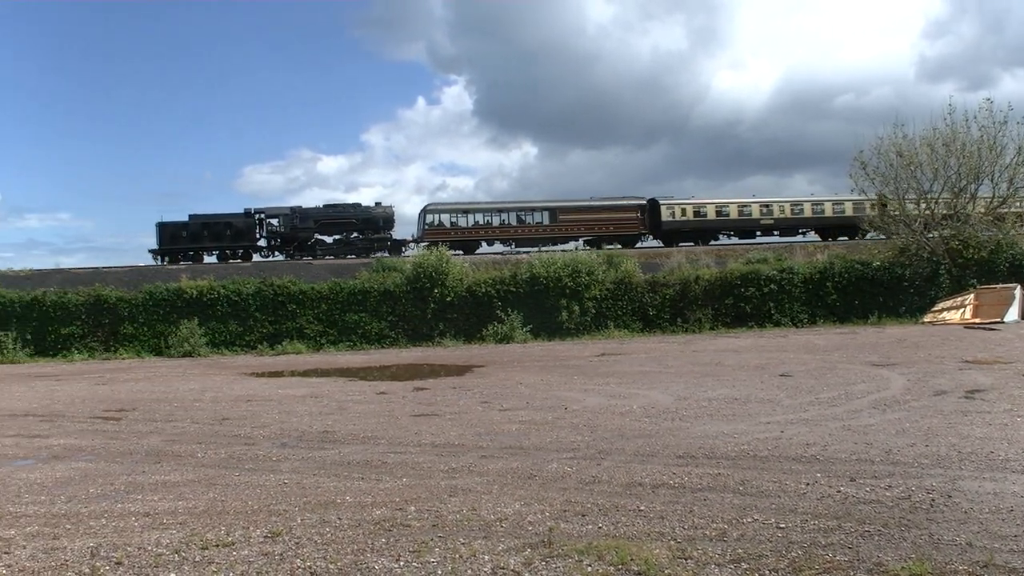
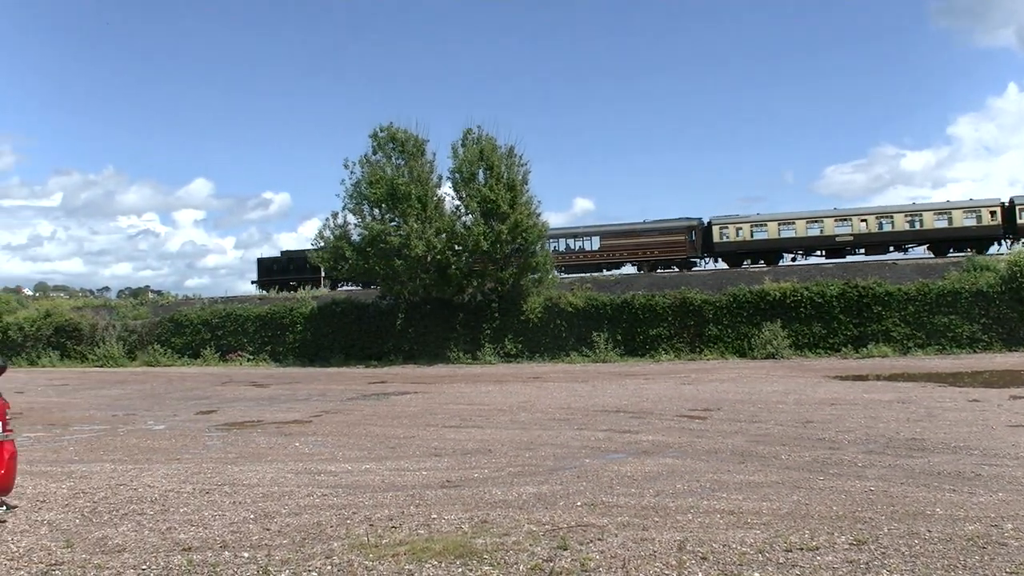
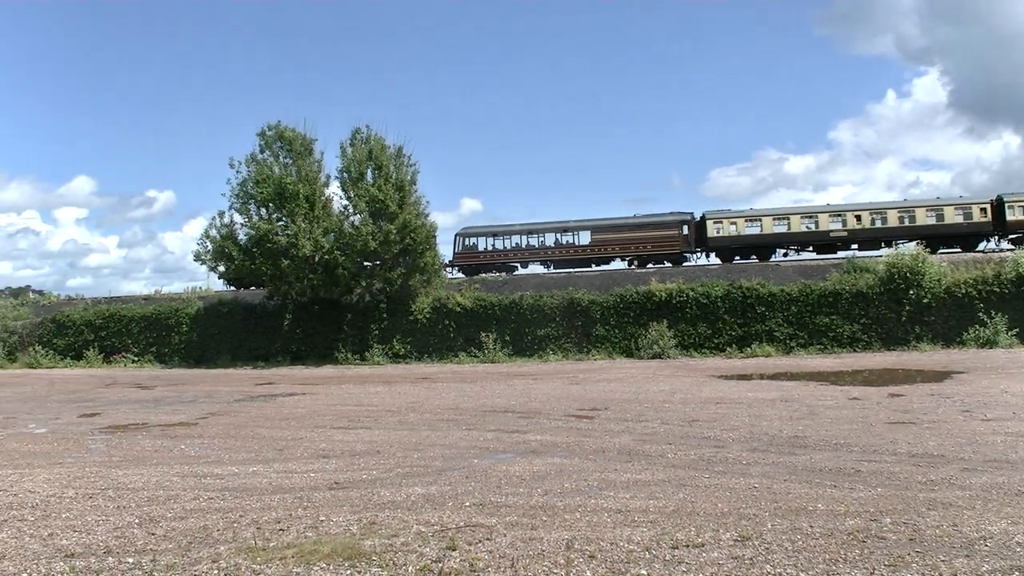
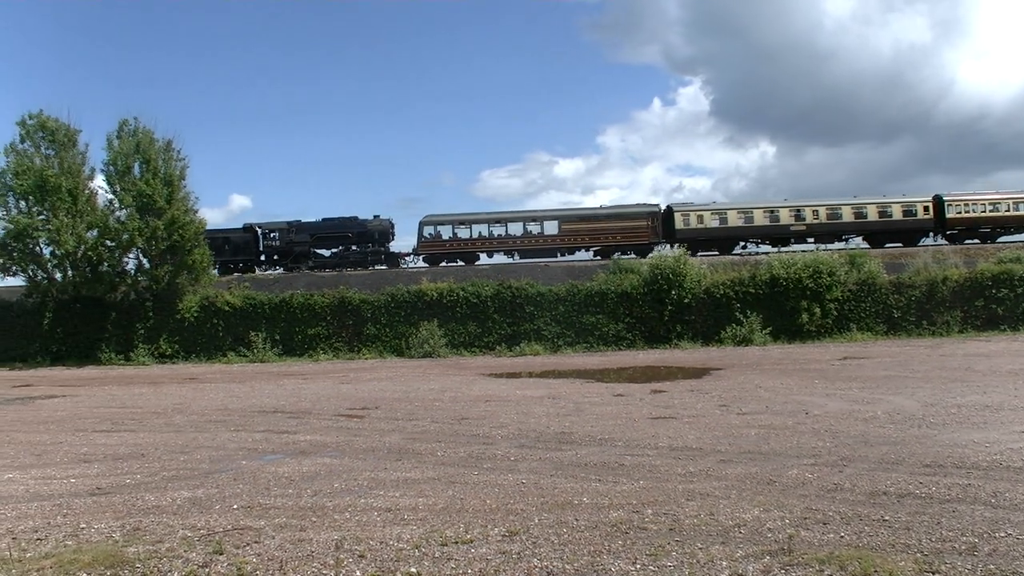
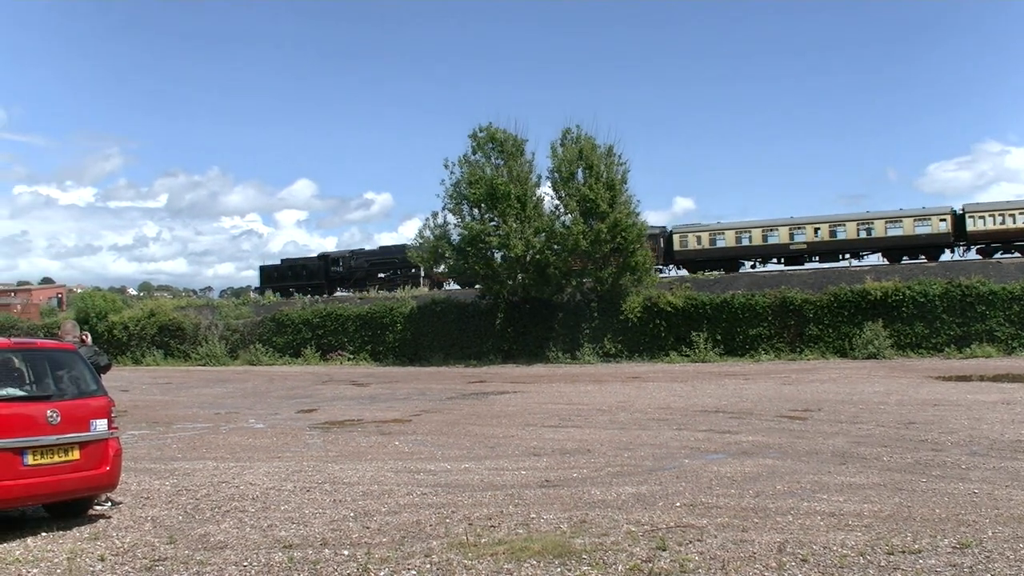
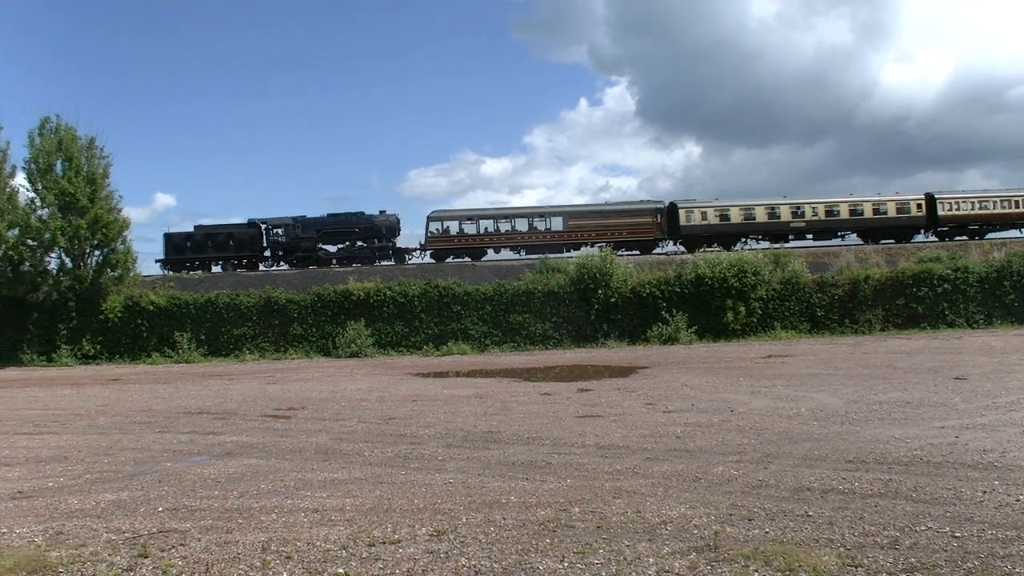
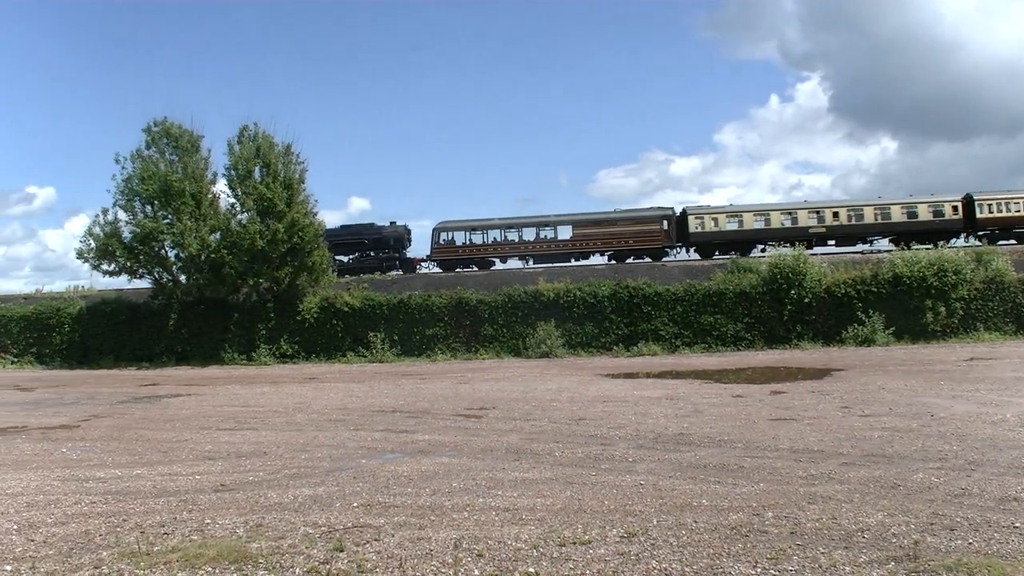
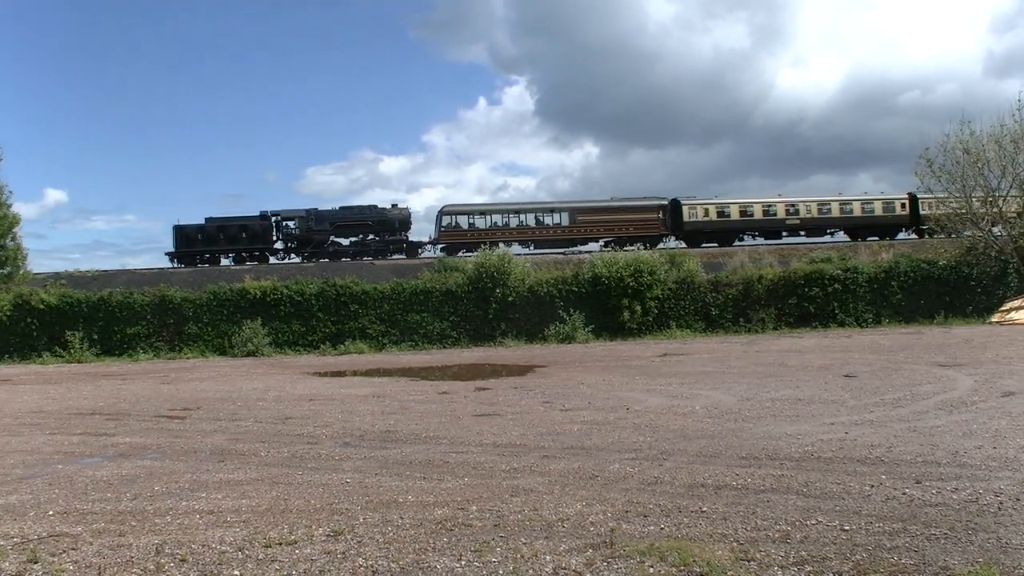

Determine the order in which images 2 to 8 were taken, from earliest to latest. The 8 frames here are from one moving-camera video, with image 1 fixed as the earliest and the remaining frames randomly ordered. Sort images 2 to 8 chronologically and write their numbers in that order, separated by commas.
8, 6, 4, 7, 3, 2, 5
